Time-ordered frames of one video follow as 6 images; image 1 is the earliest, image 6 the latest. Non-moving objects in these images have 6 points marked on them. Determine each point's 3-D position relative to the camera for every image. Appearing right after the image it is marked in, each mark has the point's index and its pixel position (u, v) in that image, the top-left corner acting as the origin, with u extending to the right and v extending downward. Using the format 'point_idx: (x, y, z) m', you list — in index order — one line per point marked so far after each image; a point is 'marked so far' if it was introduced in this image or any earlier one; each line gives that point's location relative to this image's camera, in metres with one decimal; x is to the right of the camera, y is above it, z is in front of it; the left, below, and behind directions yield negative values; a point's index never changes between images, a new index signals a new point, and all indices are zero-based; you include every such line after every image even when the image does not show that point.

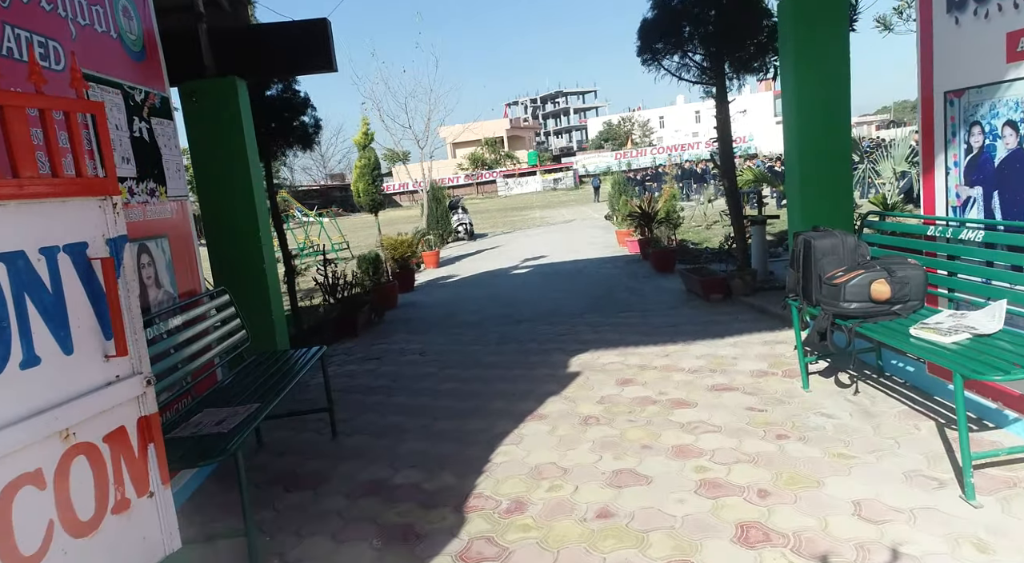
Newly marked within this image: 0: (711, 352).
0: (+1.5, -0.5, +5.2) m
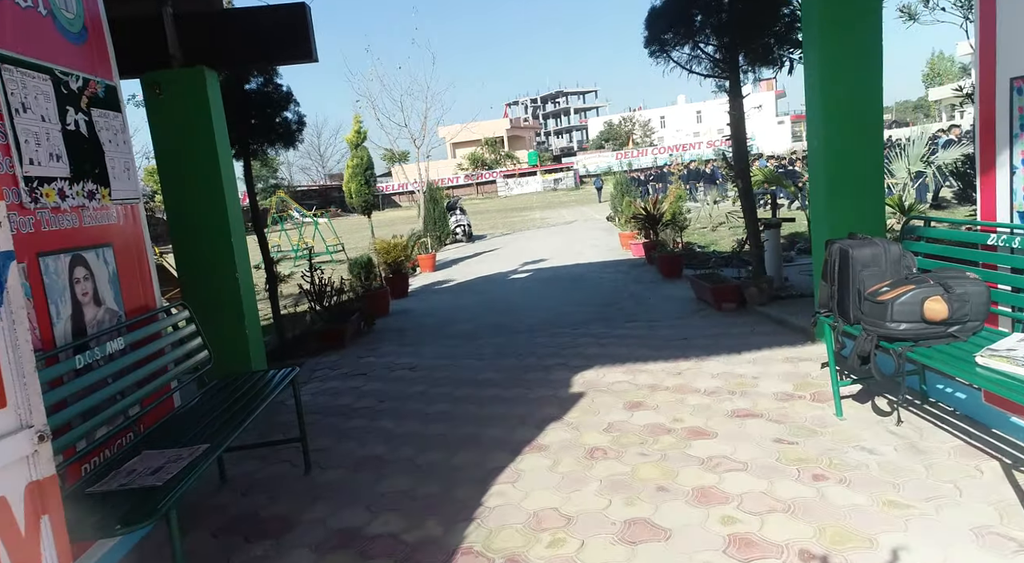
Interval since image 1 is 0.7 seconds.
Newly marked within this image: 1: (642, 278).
0: (+1.4, -0.6, +4.7) m
1: (+1.6, 0.0, +8.8) m
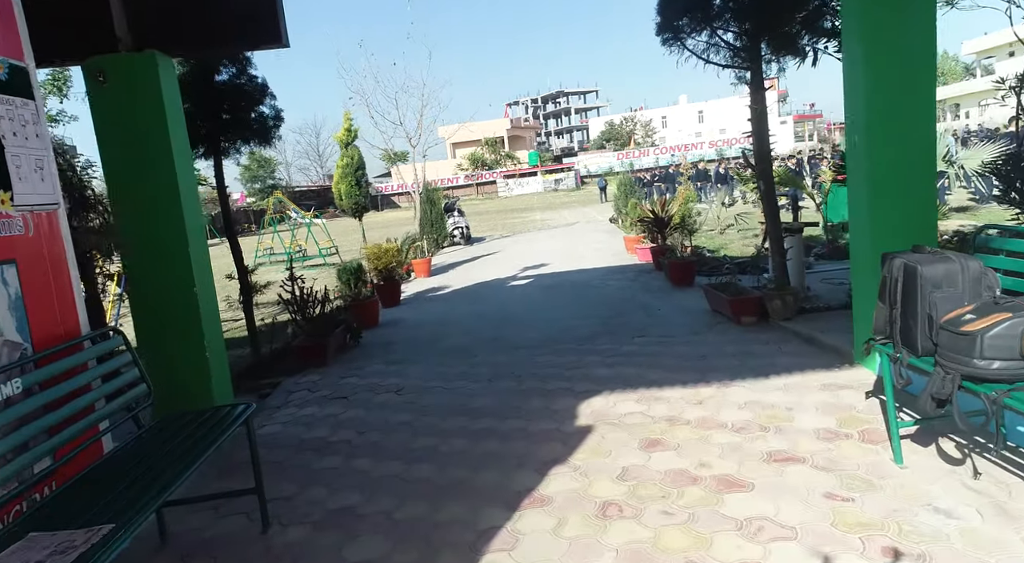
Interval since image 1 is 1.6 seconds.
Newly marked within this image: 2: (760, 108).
0: (+1.4, -0.7, +4.1) m
1: (+1.6, -0.1, +8.3) m
2: (+2.0, +1.4, +5.7) m
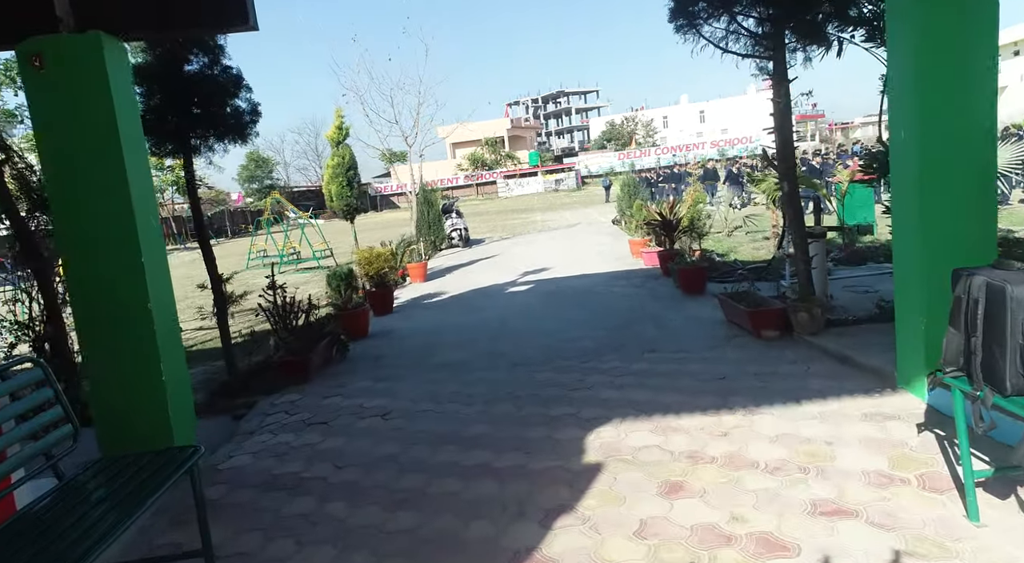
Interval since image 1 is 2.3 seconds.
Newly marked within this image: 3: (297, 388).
0: (+1.4, -0.8, +3.6) m
1: (+1.6, -0.1, +7.7) m
2: (+2.0, +1.3, +5.1) m
3: (-1.7, -0.8, +5.5) m
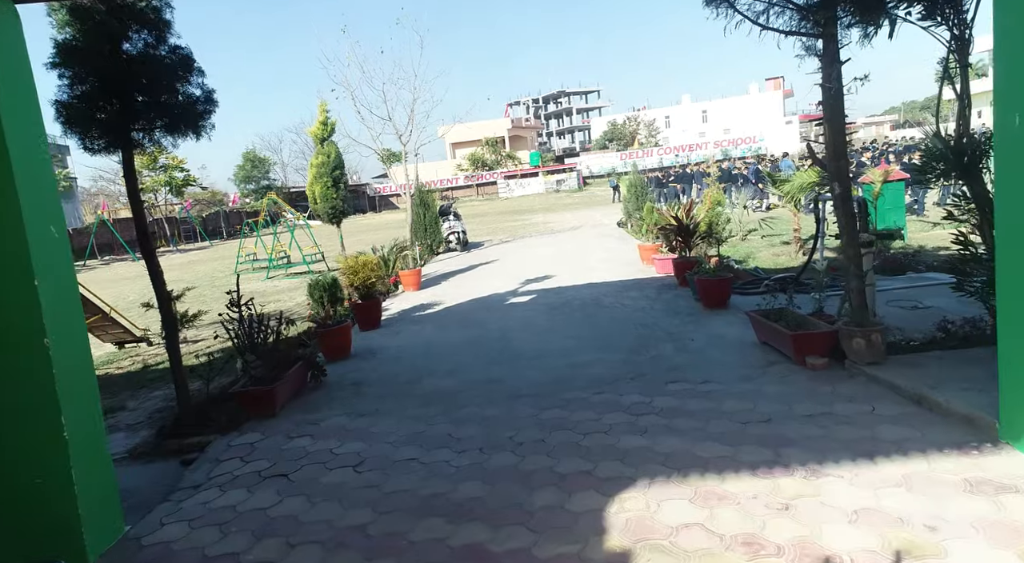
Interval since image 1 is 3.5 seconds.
0: (+1.4, -0.9, +2.8) m
1: (+1.6, -0.3, +6.9) m
2: (+2.0, +1.2, +4.3) m
3: (-1.7, -1.0, +4.7) m
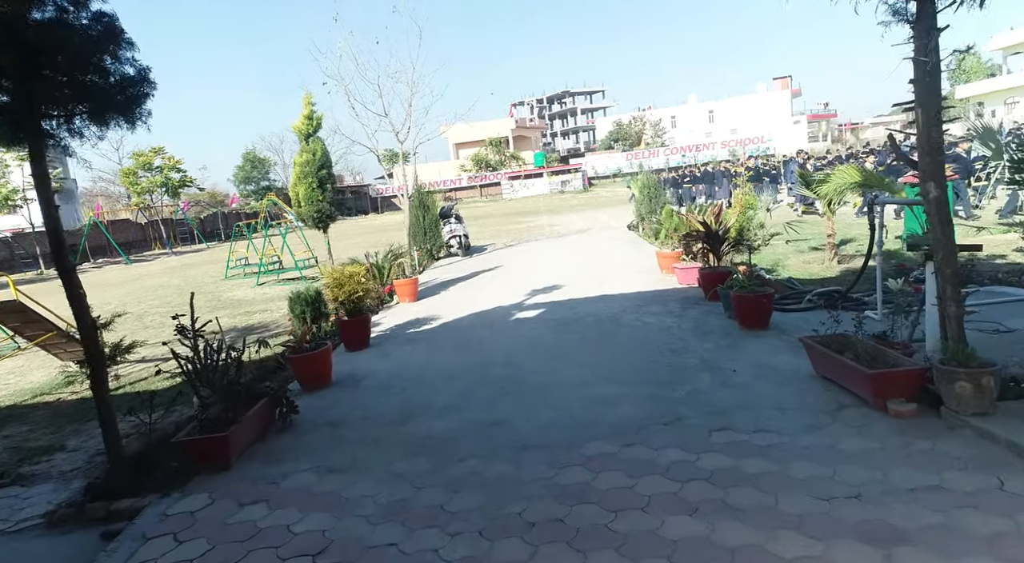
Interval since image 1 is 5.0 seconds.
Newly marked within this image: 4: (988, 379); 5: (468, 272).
0: (+1.5, -1.0, +1.8) m
1: (+1.7, -0.4, +6.0) m
2: (+2.0, +1.1, +3.4) m
3: (-1.6, -1.1, +3.8) m
4: (+2.3, -0.4, +3.4) m
5: (-0.7, +0.1, +11.3) m
